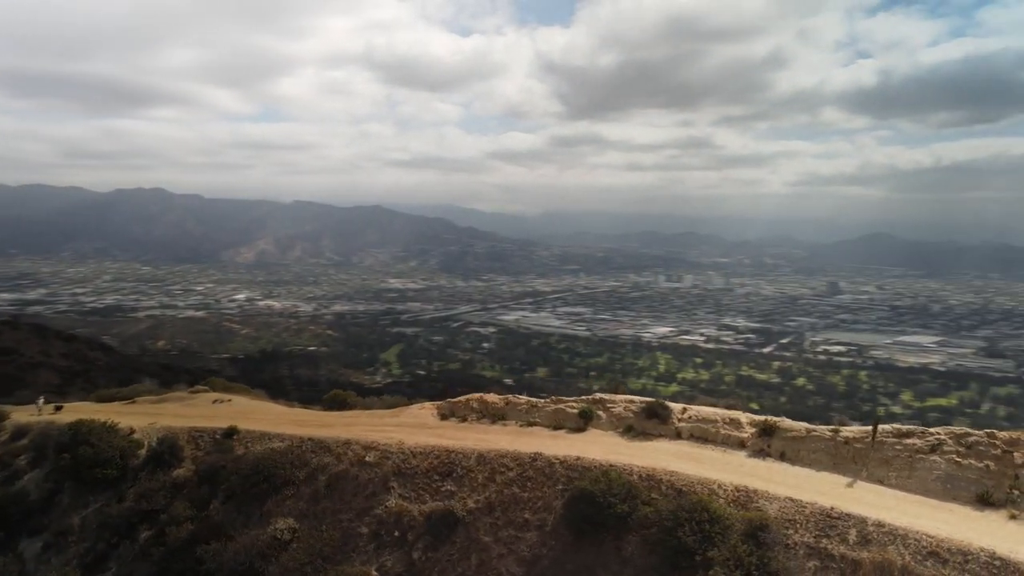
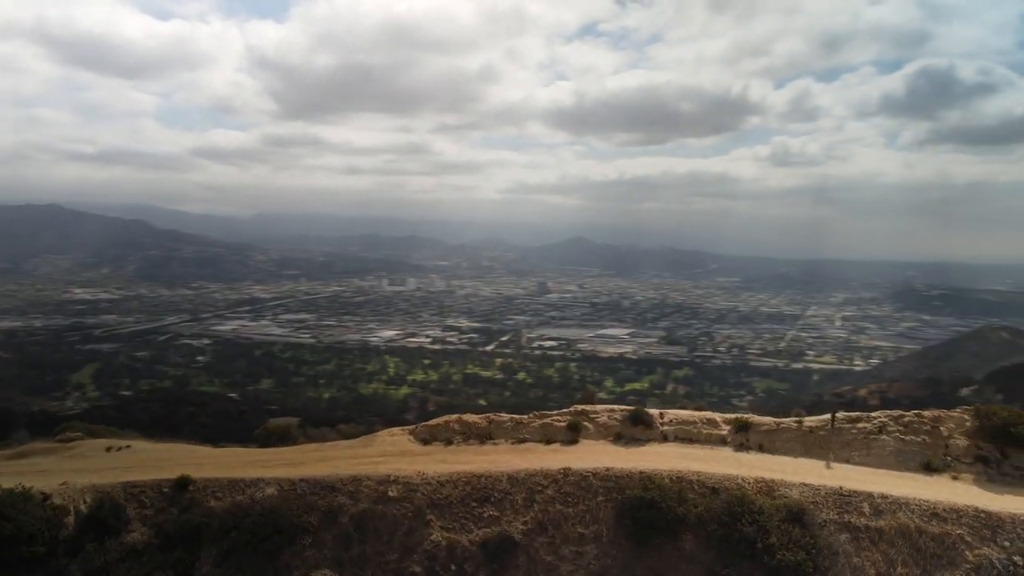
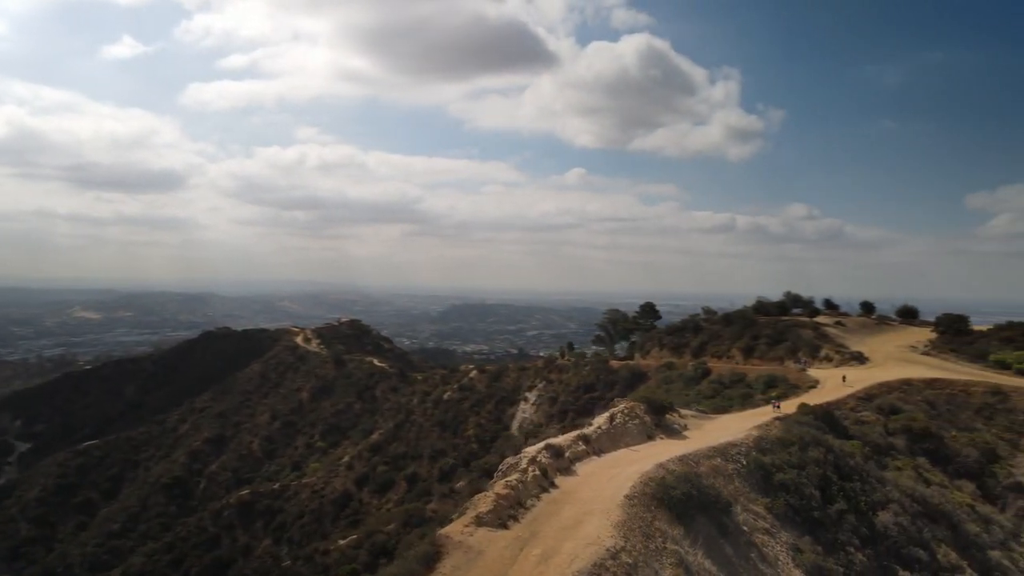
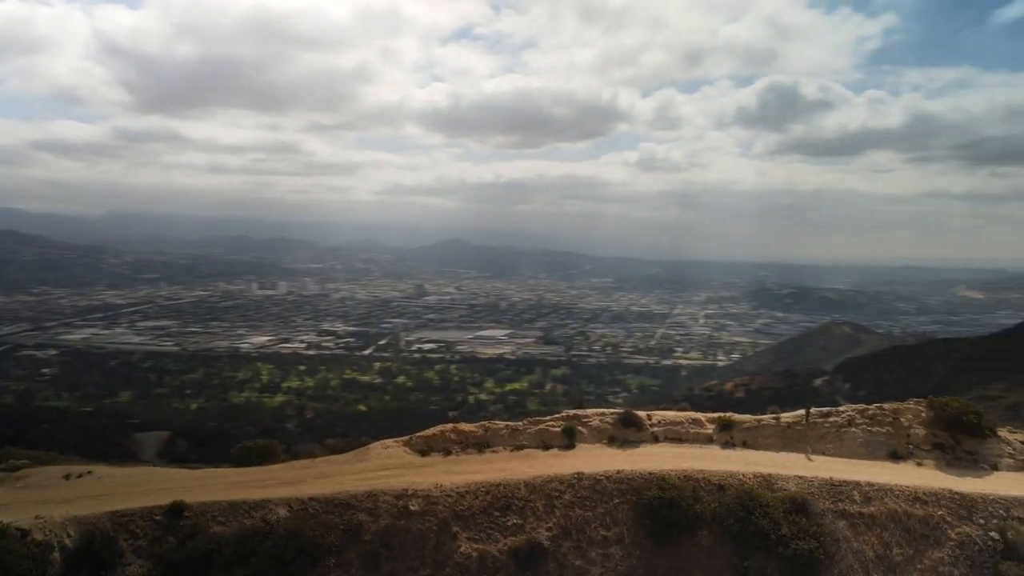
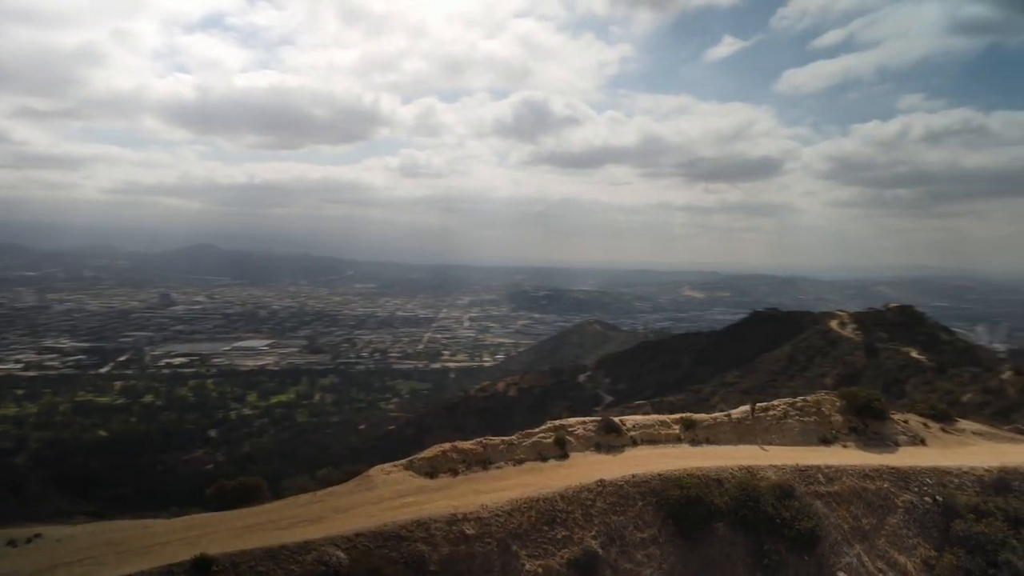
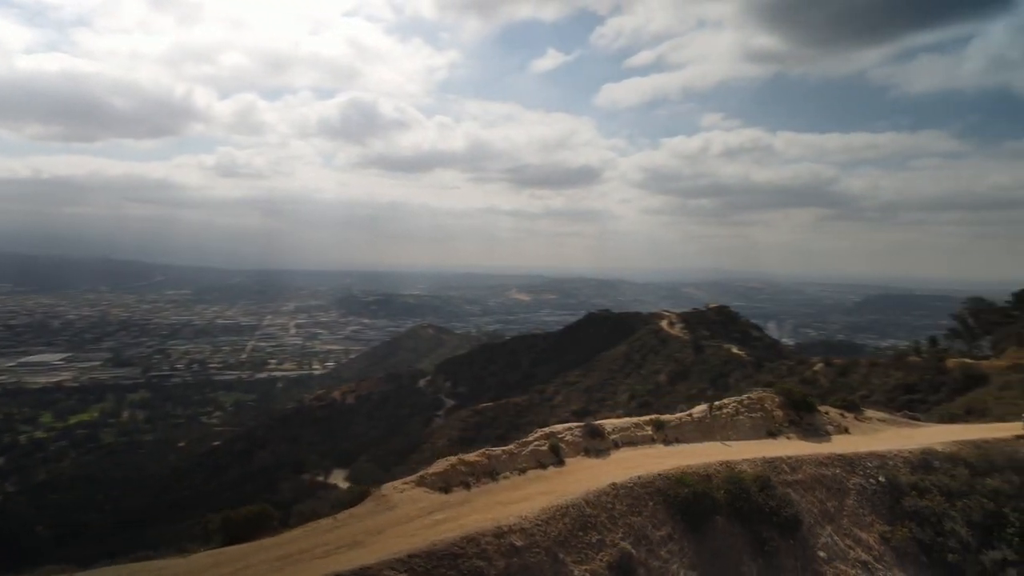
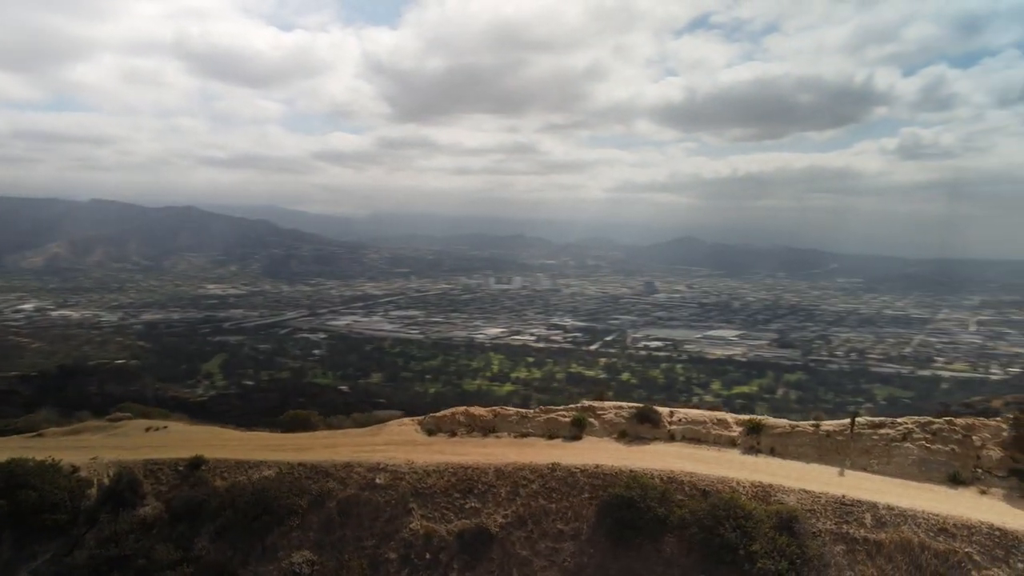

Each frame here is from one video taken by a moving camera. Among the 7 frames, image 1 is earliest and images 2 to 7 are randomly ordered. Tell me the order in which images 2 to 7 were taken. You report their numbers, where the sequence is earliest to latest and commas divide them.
7, 2, 4, 5, 6, 3
